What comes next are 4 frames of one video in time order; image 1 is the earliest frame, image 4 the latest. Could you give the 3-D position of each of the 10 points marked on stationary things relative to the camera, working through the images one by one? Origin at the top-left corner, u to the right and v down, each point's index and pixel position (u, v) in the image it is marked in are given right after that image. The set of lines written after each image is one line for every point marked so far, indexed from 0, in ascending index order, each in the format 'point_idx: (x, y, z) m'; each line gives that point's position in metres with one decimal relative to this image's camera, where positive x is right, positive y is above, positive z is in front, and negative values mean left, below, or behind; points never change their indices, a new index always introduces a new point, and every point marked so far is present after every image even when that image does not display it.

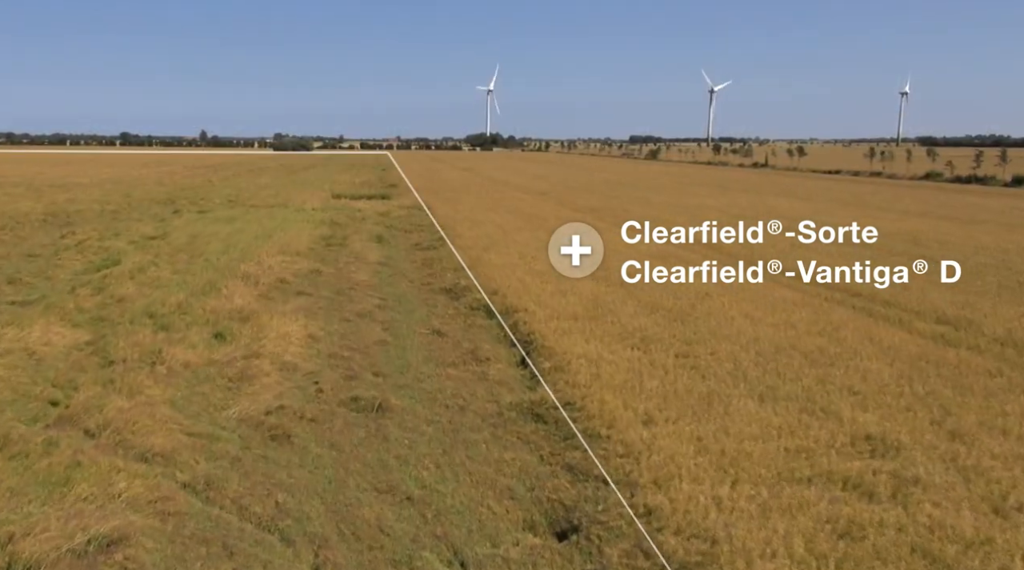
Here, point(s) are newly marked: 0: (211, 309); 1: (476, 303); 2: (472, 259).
0: (-3.9, -0.3, +11.2) m
1: (-0.5, -0.3, +11.9) m
2: (-0.7, +0.5, +15.5) m
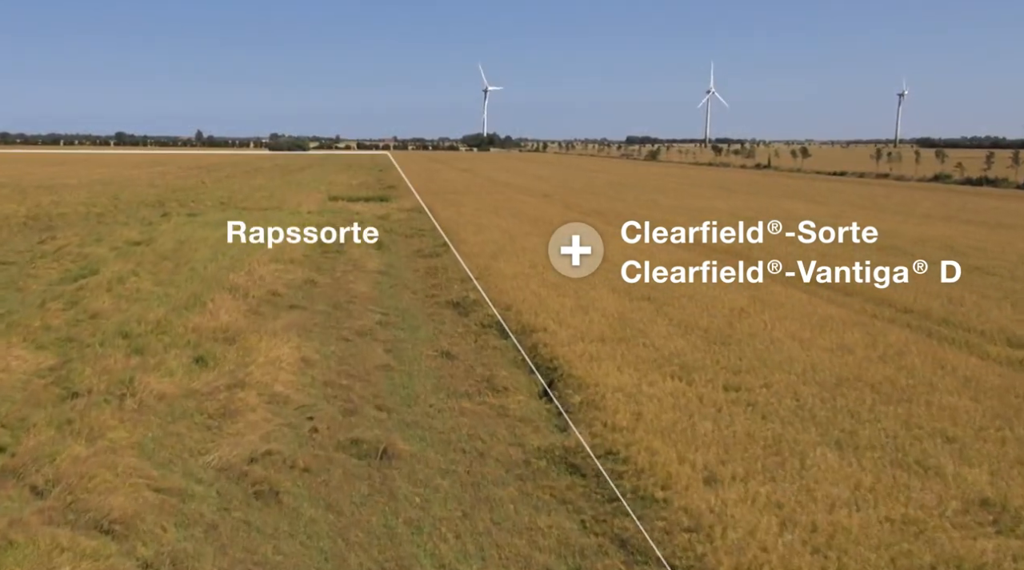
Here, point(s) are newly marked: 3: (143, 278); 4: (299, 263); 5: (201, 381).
0: (-3.7, -0.5, +10.1) m
1: (-0.3, -0.4, +10.7) m
2: (-0.5, +0.3, +14.4) m
3: (-5.7, +0.1, +13.3) m
4: (-3.9, +0.4, +15.8) m
5: (-2.9, -0.9, +8.2) m
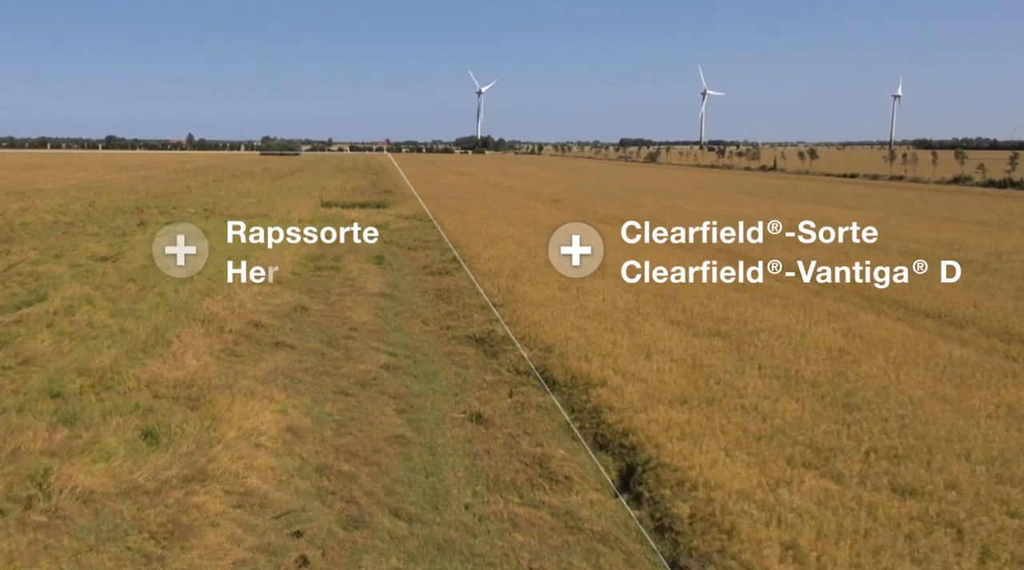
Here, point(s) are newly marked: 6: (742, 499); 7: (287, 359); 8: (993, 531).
0: (-3.3, -0.9, +7.8) m
1: (+0.1, -0.8, +8.5) m
2: (-0.2, -0.1, +12.2) m
3: (-5.3, -0.3, +11.0) m
4: (-3.5, 0.0, +13.5) m
5: (-2.5, -1.3, +5.9) m
6: (+1.3, -1.2, +5.1) m
7: (-2.4, -0.8, +9.2) m
8: (+2.5, -1.3, +4.5) m
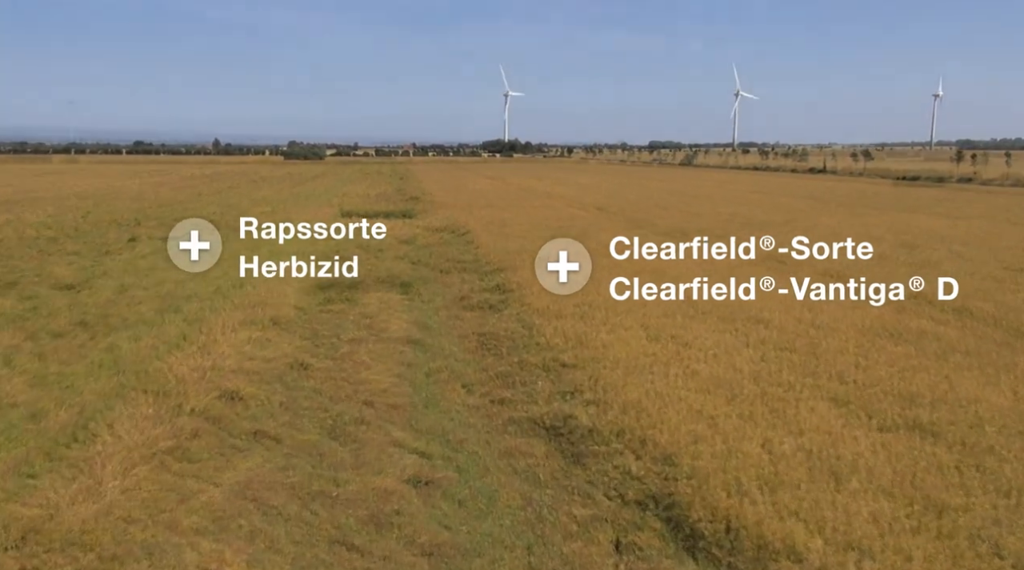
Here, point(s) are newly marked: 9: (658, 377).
0: (-2.7, -1.3, +4.7) m
1: (+0.8, -1.3, +5.3) m
2: (+0.6, -0.6, +9.0) m
3: (-4.5, -0.8, +8.0) m
4: (-2.7, -0.5, +10.5) m
5: (-1.9, -1.7, +2.8) m
6: (+1.8, -1.7, +1.9) m
7: (-1.7, -1.3, +6.1) m
8: (+3.0, -1.7, +1.3) m
9: (+1.3, -0.8, +7.4) m
